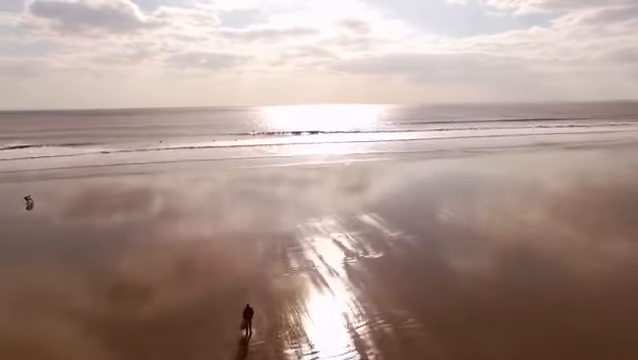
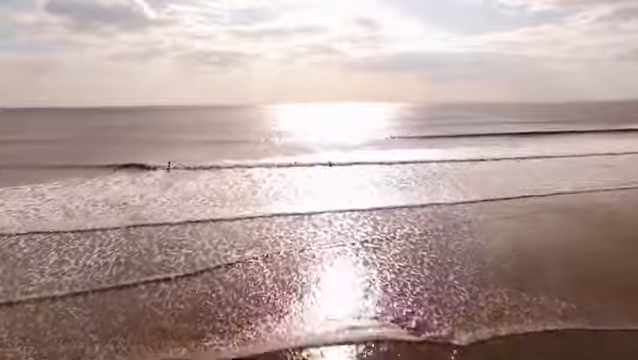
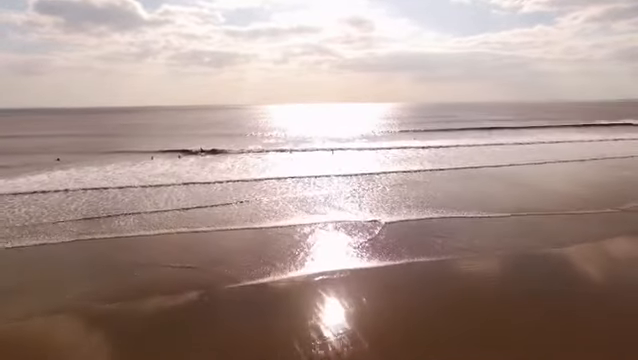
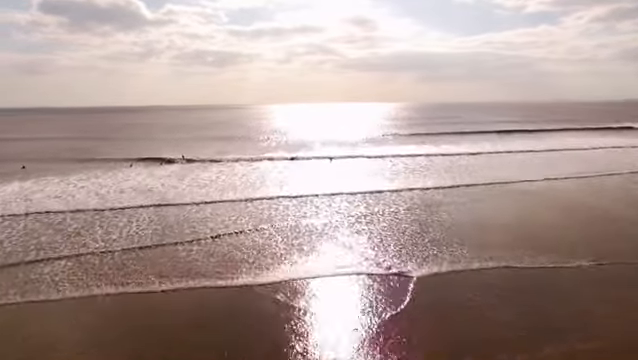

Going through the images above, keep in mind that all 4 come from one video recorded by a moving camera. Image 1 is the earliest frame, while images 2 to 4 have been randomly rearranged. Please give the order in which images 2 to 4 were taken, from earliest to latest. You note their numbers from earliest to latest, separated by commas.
3, 4, 2
